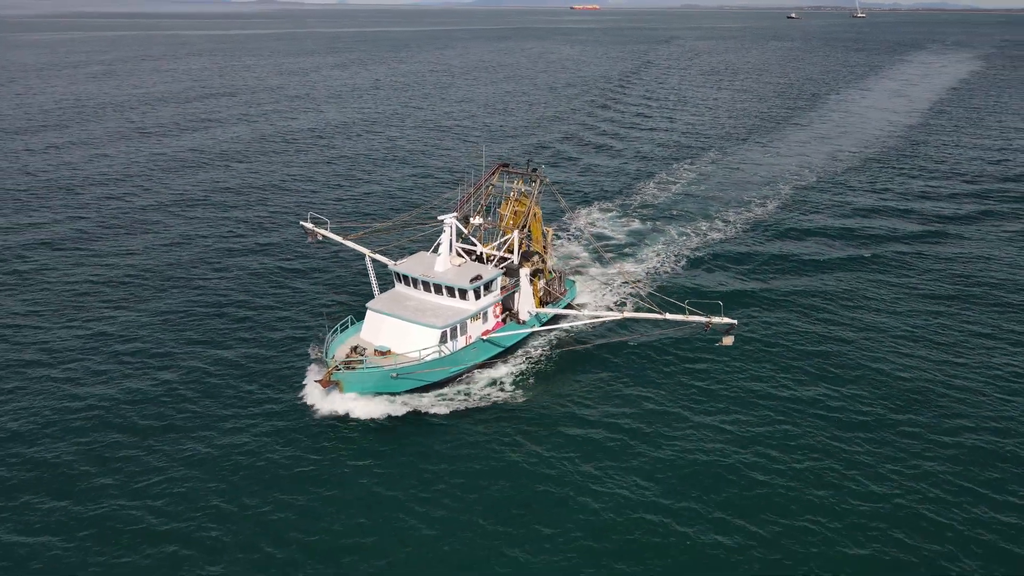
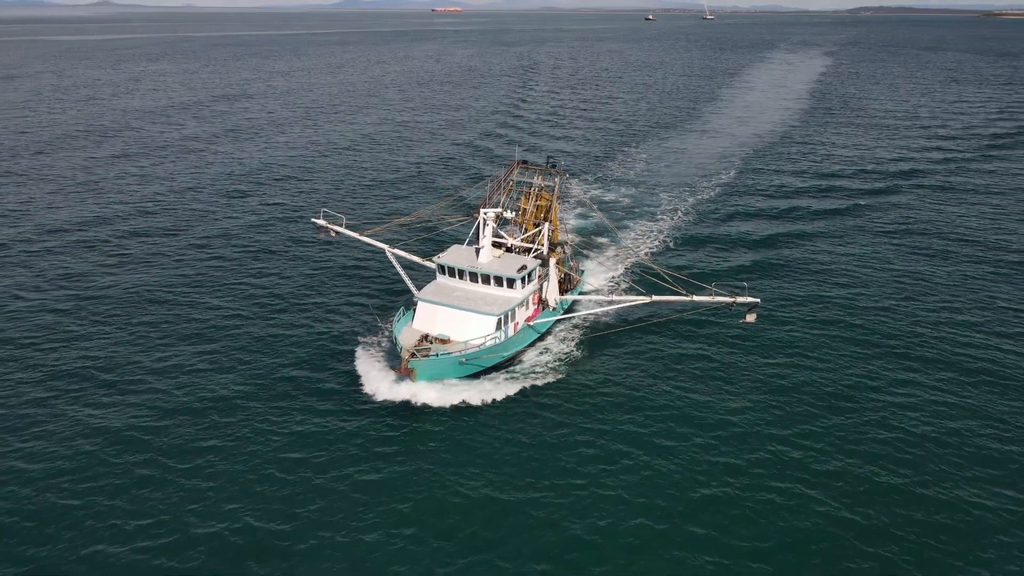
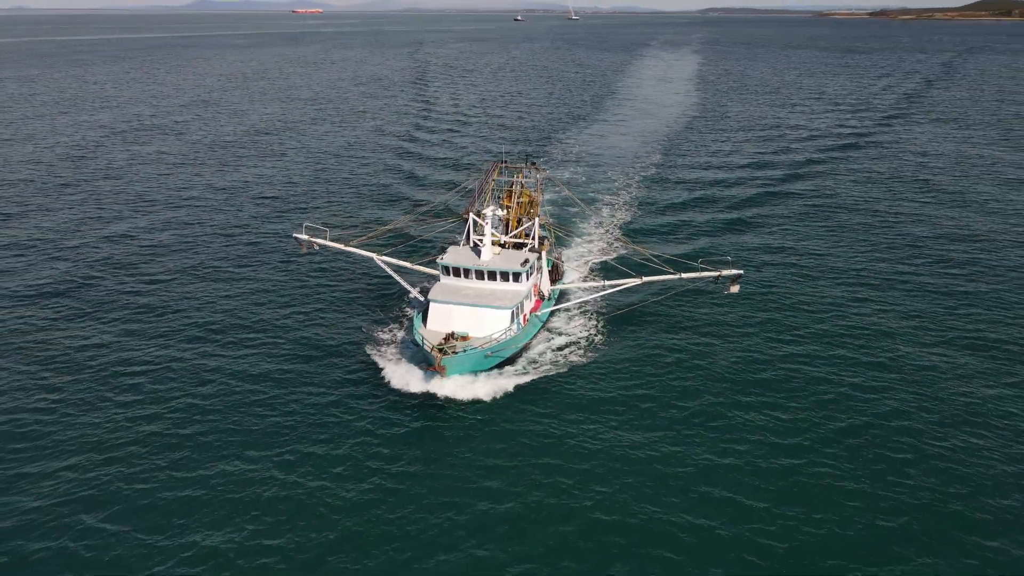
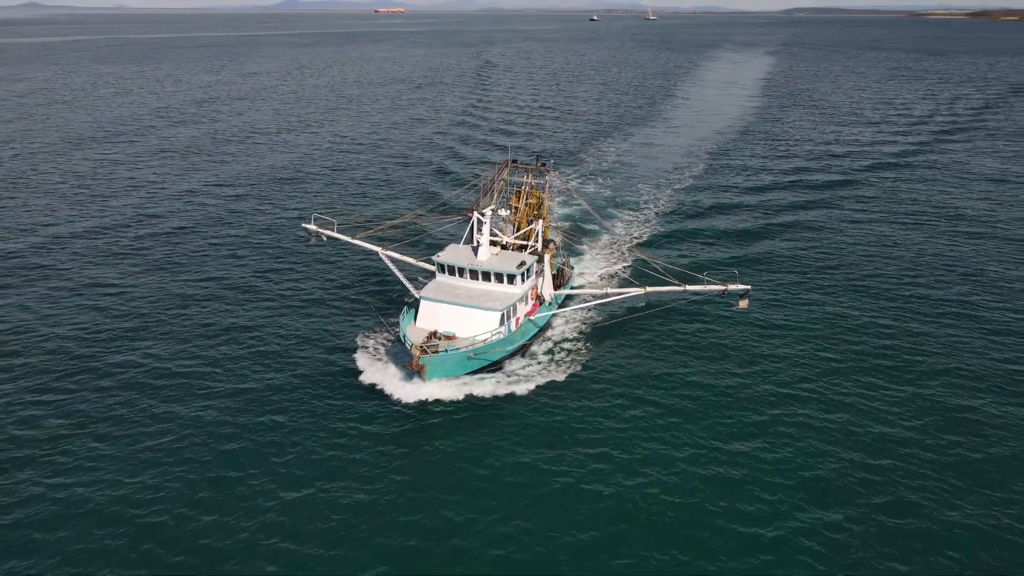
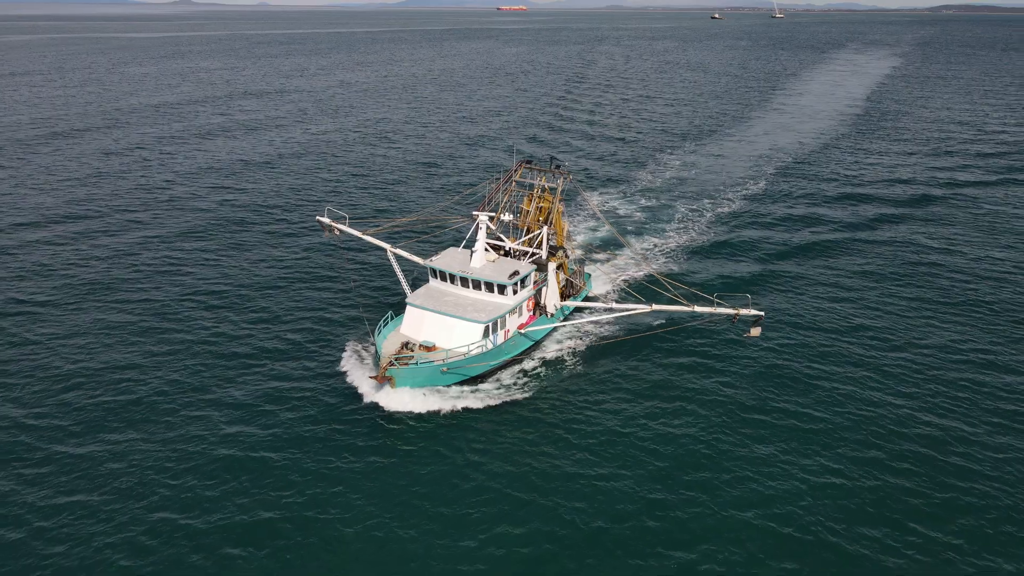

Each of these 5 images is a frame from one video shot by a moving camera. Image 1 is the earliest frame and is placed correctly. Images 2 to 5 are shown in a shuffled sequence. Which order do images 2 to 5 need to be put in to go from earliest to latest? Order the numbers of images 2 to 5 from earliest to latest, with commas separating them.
5, 2, 4, 3
